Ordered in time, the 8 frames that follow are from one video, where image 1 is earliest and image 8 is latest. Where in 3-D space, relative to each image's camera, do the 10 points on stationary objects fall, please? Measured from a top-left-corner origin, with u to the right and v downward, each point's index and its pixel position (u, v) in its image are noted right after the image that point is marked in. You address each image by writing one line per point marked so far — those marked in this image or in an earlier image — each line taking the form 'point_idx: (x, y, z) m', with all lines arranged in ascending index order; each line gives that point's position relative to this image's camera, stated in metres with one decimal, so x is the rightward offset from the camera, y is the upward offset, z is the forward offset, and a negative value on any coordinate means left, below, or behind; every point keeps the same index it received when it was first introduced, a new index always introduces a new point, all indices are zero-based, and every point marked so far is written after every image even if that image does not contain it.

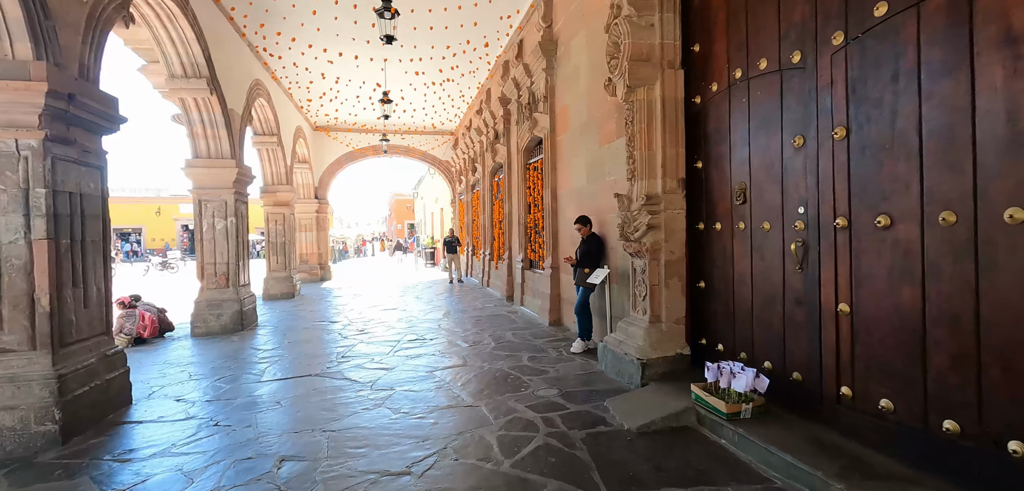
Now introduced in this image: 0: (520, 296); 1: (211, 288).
0: (+0.1, -0.8, +7.2) m
1: (-4.1, -0.6, +6.5) m
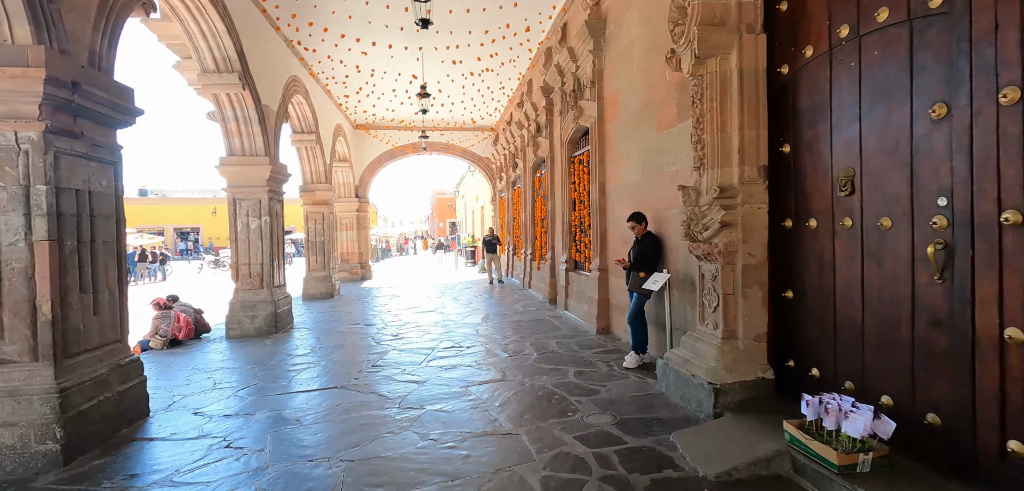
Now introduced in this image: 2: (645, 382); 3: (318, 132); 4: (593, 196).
0: (+0.7, -0.8, +6.7) m
1: (-3.6, -0.6, +6.4) m
2: (+1.0, -1.0, +3.6) m
3: (-3.9, +2.3, +9.5) m
4: (+0.9, +0.6, +5.6) m
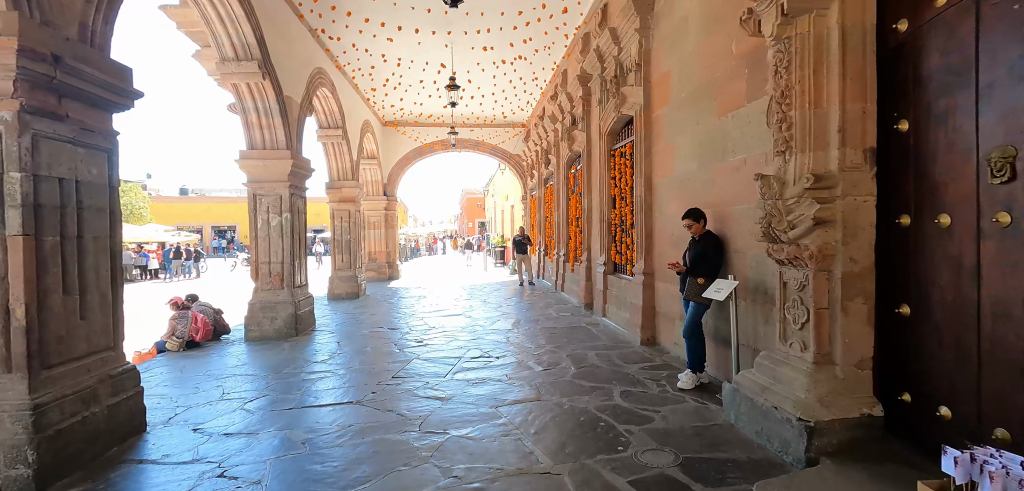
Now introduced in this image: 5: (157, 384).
0: (+1.2, -0.8, +6.2) m
1: (-3.2, -0.6, +6.1) m
2: (+1.3, -1.0, +3.1) m
3: (-3.3, +2.3, +9.3) m
4: (+1.3, +0.6, +5.0) m
5: (-3.2, -1.2, +4.3) m
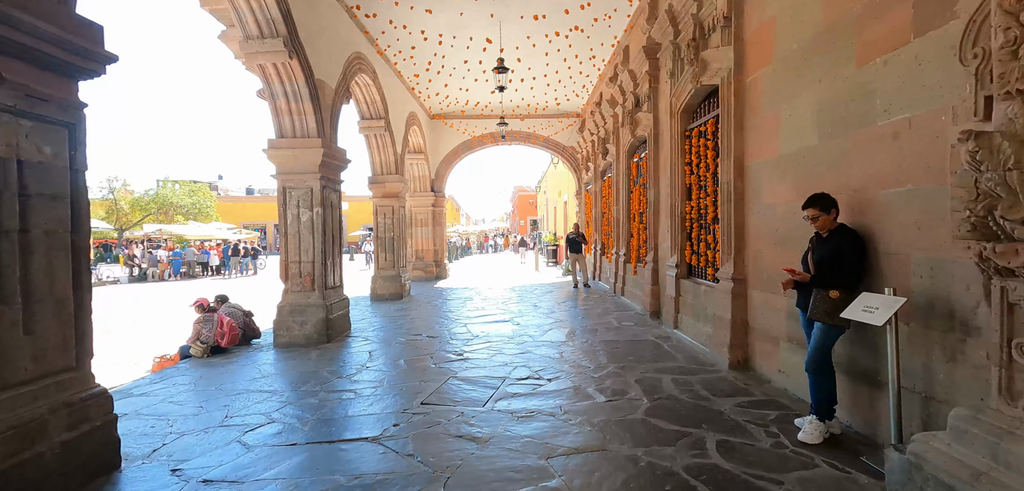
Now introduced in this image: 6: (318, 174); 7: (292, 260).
0: (+1.8, -0.8, +5.2) m
1: (-2.5, -0.5, +5.6) m
2: (+1.5, -1.0, +2.1) m
3: (-2.3, +2.3, +8.7) m
4: (+1.8, +0.6, +4.0) m
5: (-2.8, -1.2, +3.8) m
6: (-2.2, +0.8, +5.5) m
7: (-2.6, -0.2, +5.6) m
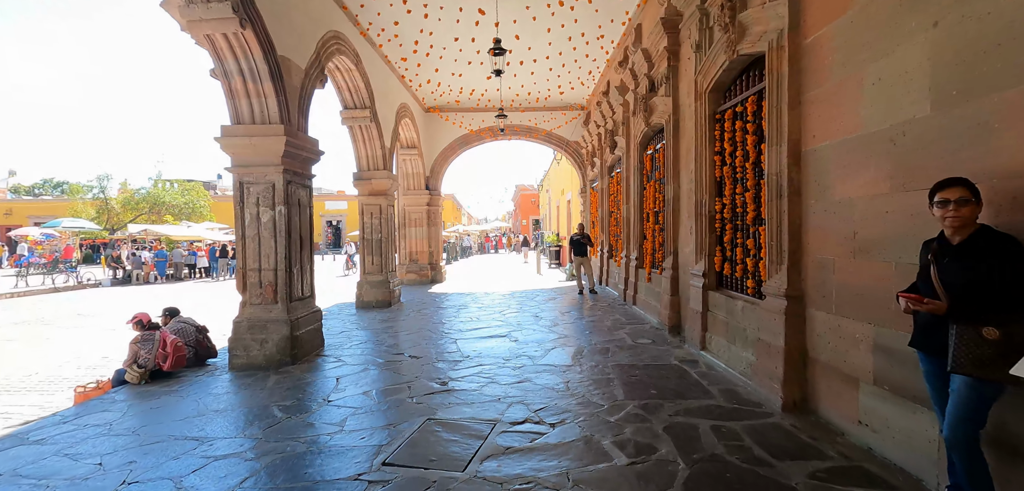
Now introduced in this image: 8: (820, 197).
0: (+1.7, -0.8, +4.4) m
1: (-2.6, -0.6, +4.8) m
2: (+1.5, -1.1, +1.3) m
3: (-2.3, +2.3, +7.9) m
4: (+1.8, +0.5, +3.2) m
5: (-2.8, -1.3, +3.0) m
6: (-2.3, +0.8, +4.7) m
7: (-2.6, -0.2, +4.8) m
8: (+1.8, +0.3, +2.8) m
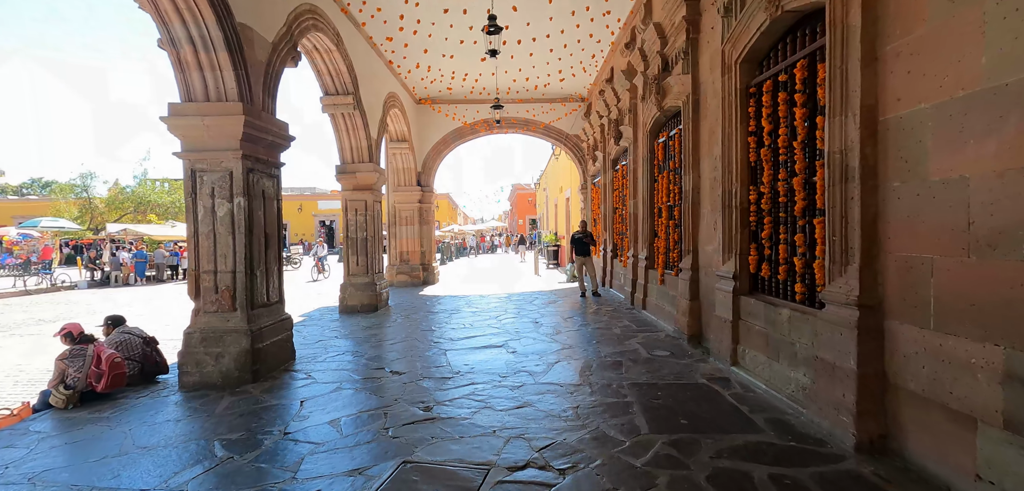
0: (+1.7, -0.8, +3.7) m
1: (-2.6, -0.6, +4.1) m
2: (+1.5, -1.1, +0.6) m
3: (-2.4, +2.3, +7.3) m
4: (+1.7, +0.5, +2.6) m
5: (-2.8, -1.3, +2.3) m
6: (-2.3, +0.8, +4.0) m
7: (-2.6, -0.2, +4.1) m
8: (+1.8, +0.3, +2.2) m
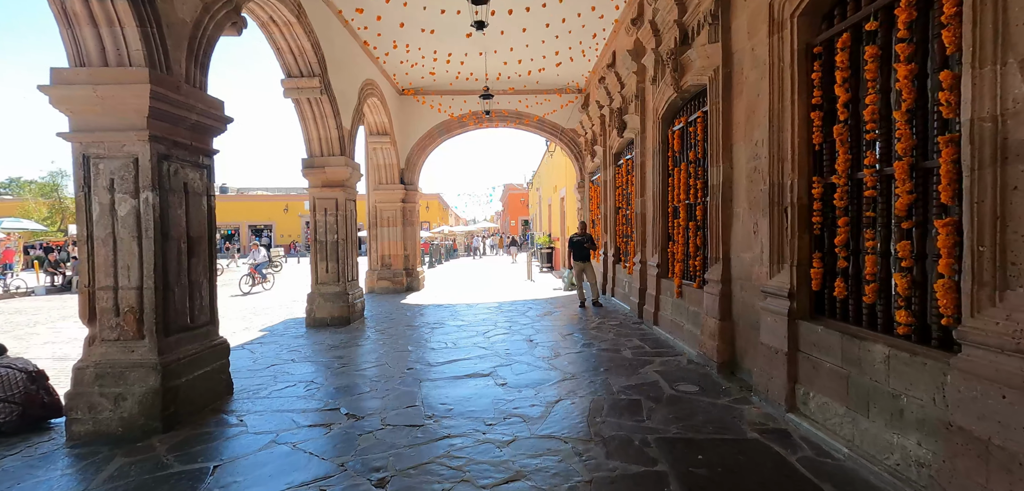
0: (+1.6, -0.9, +2.9) m
1: (-2.7, -0.6, +3.2) m
2: (+1.4, -1.1, -0.2) m
3: (-2.5, +2.2, +6.3) m
4: (+1.7, +0.5, +1.7) m
5: (-2.9, -1.3, +1.4) m
6: (-2.4, +0.7, +3.1) m
7: (-2.7, -0.3, +3.2) m
8: (+1.8, +0.3, +1.3) m
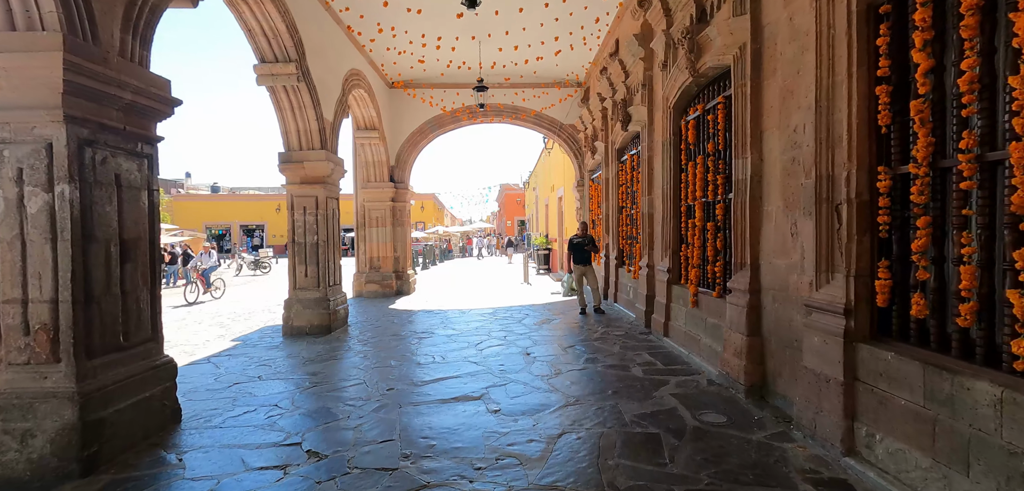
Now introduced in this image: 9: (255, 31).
0: (+1.6, -0.9, +2.3) m
1: (-2.7, -0.6, +2.6) m
2: (+1.4, -1.1, -0.8) m
3: (-2.5, +2.2, +5.8) m
4: (+1.7, +0.5, +1.2) m
5: (-2.9, -1.3, +0.8) m
6: (-2.4, +0.7, +2.6) m
7: (-2.7, -0.3, +2.6) m
8: (+1.8, +0.2, +0.8) m
9: (-2.9, +2.4, +5.3) m
